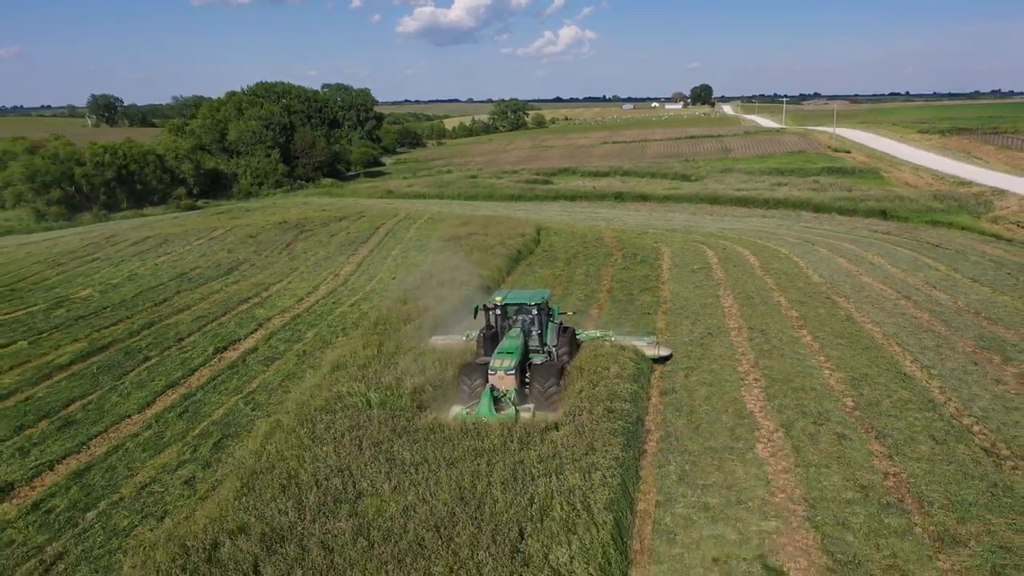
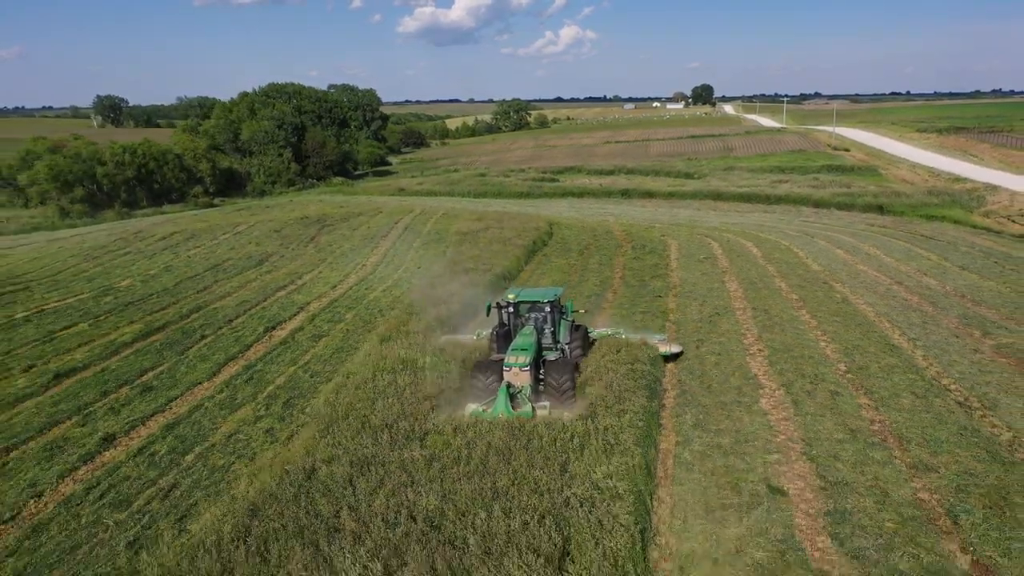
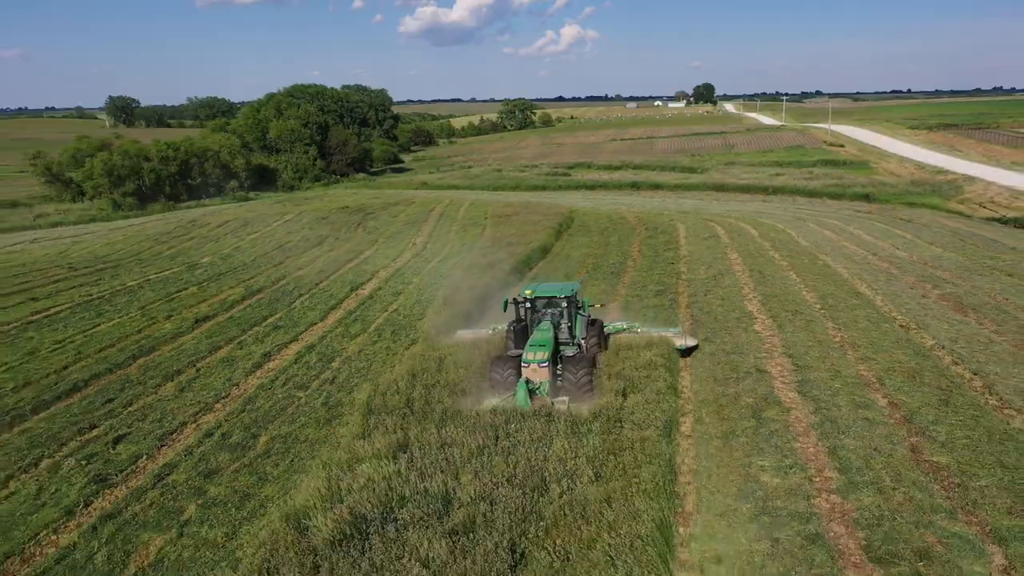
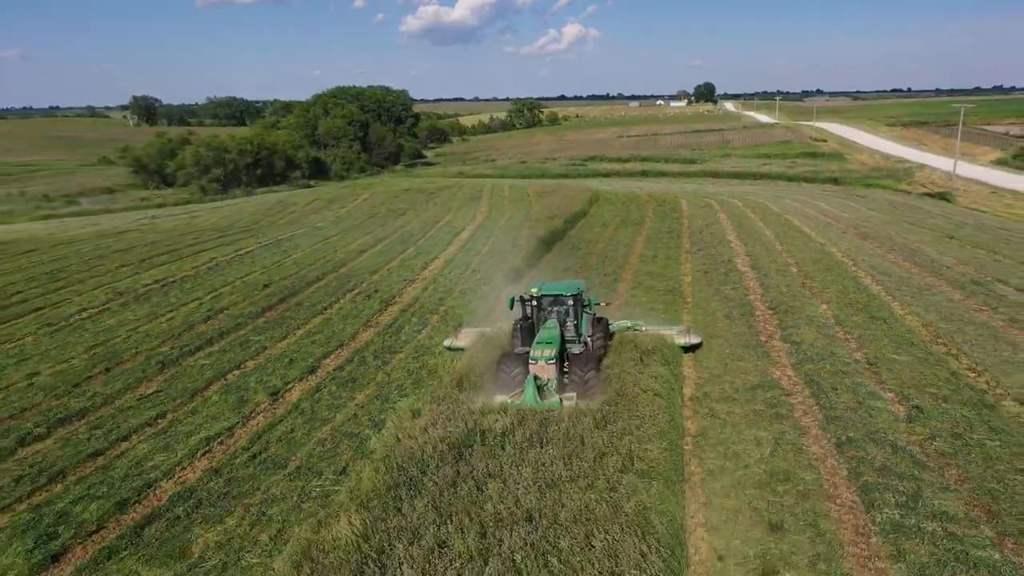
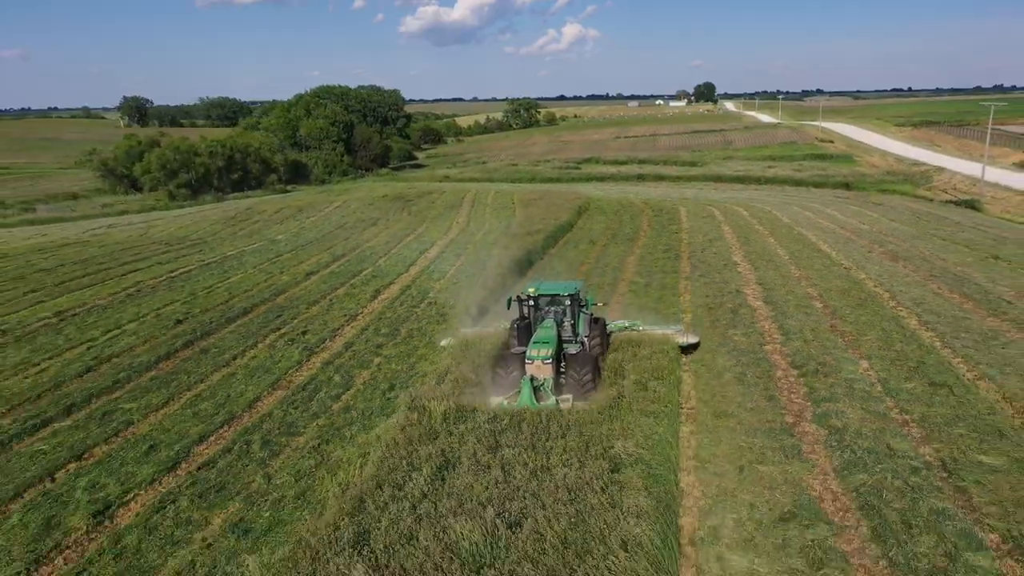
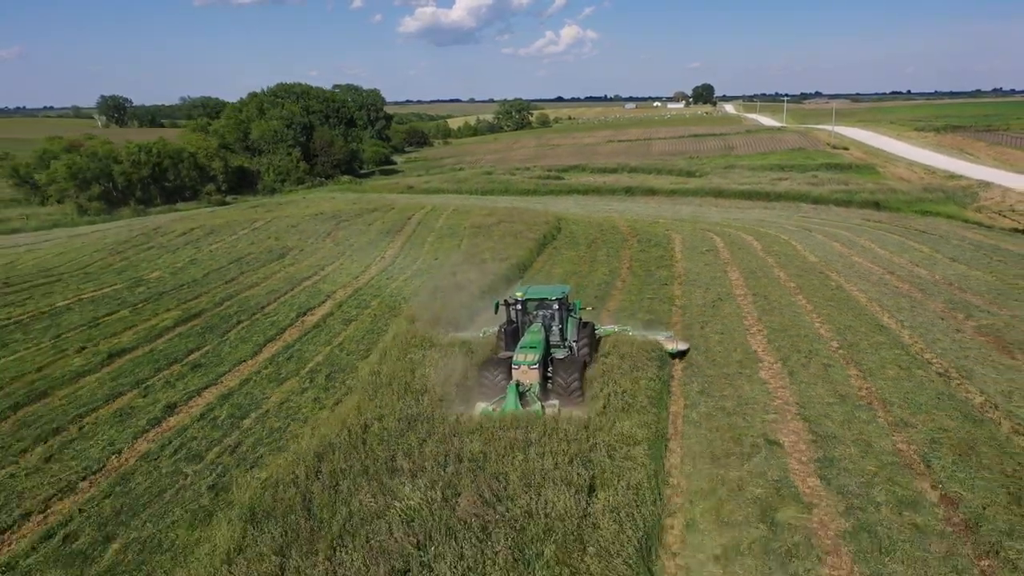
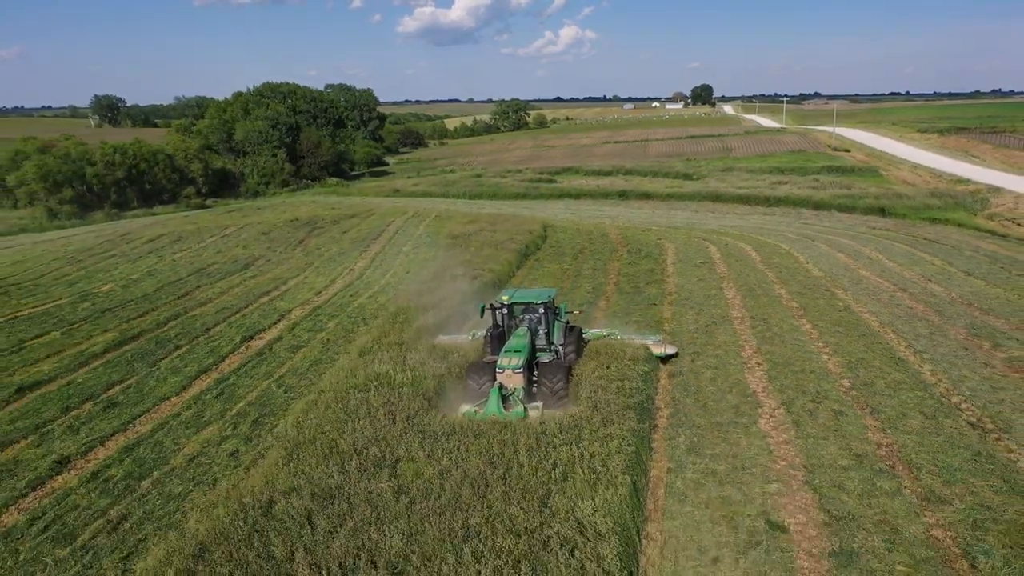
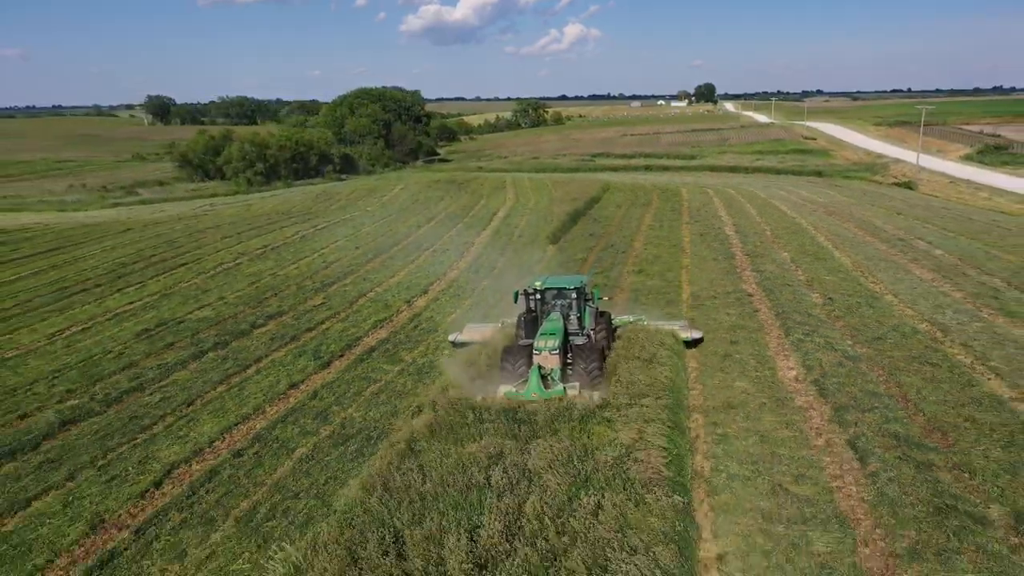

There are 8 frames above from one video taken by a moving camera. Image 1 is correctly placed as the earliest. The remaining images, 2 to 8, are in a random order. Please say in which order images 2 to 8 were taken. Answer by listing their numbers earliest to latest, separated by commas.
7, 2, 6, 3, 5, 4, 8
